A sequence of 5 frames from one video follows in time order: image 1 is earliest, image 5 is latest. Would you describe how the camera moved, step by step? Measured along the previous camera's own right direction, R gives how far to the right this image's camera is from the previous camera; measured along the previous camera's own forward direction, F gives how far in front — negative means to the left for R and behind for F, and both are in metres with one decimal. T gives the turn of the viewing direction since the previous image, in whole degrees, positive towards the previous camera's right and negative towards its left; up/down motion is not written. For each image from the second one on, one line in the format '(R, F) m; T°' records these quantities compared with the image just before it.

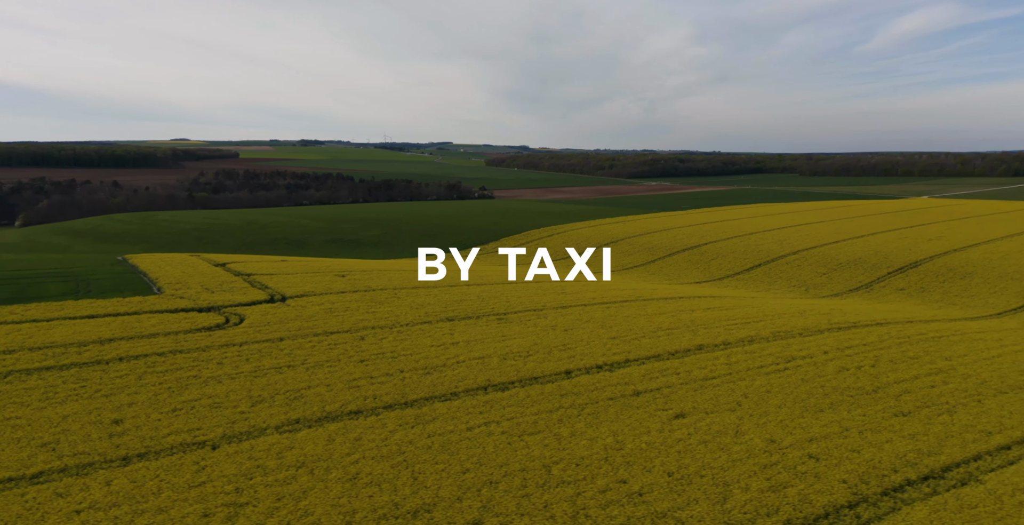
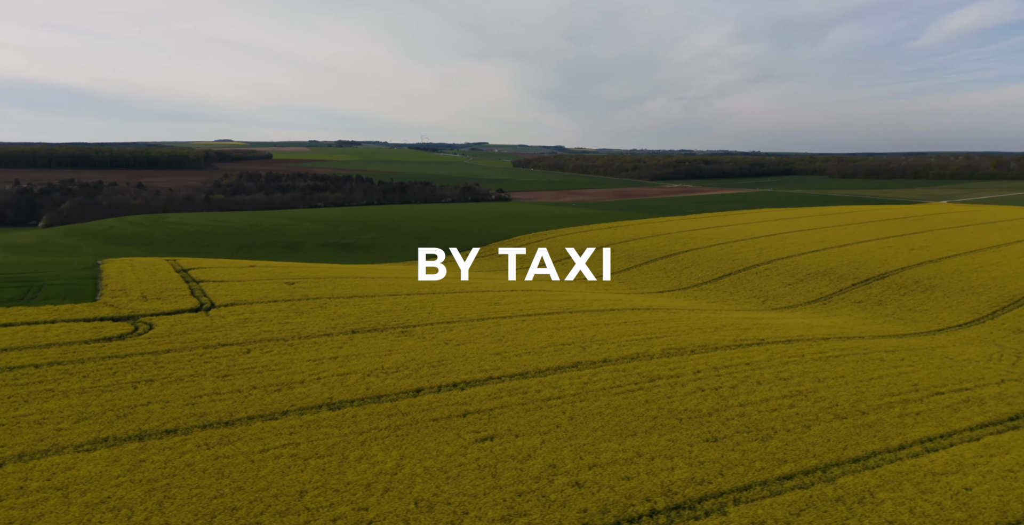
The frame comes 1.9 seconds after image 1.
(+2.4, -0.1) m; -2°
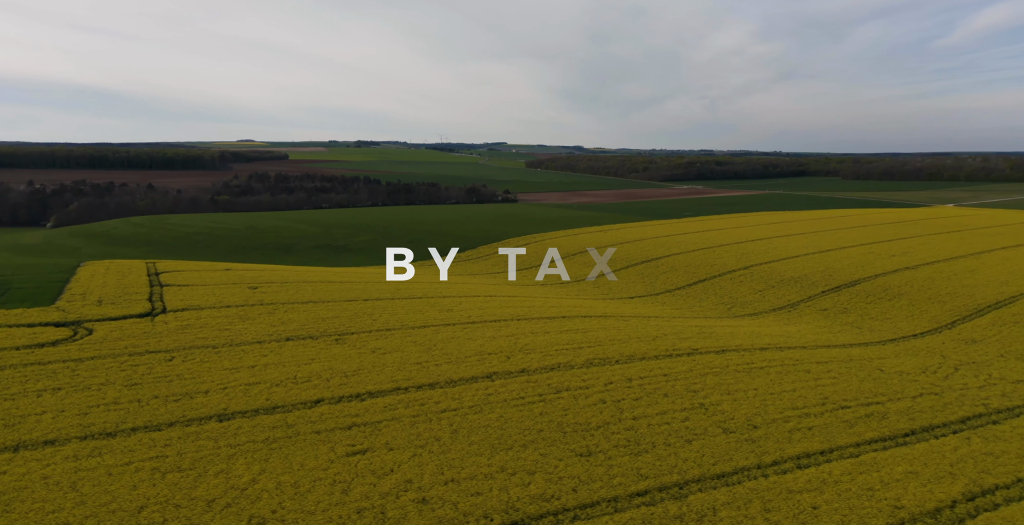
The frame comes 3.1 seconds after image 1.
(+1.6, 0.0) m; -1°
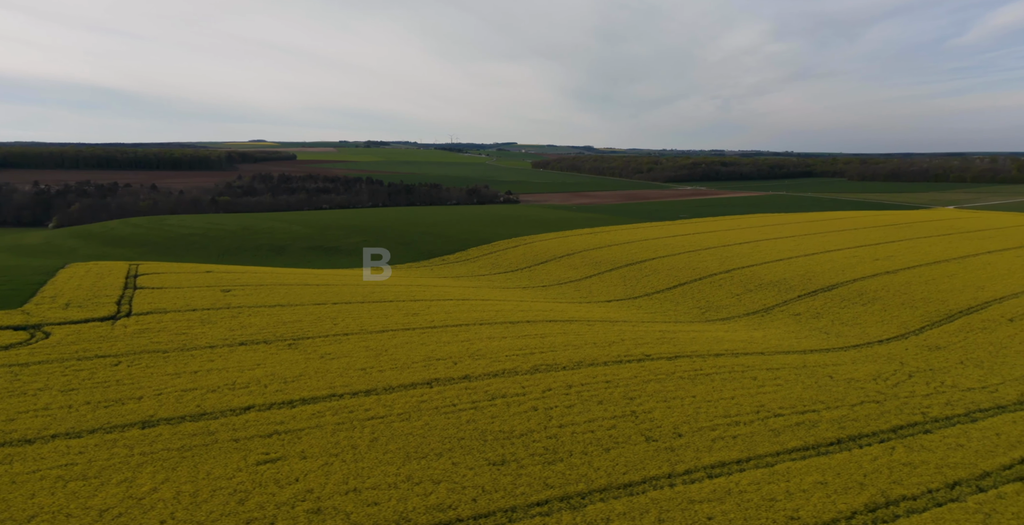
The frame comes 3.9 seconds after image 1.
(+1.1, 0.0) m; 0°
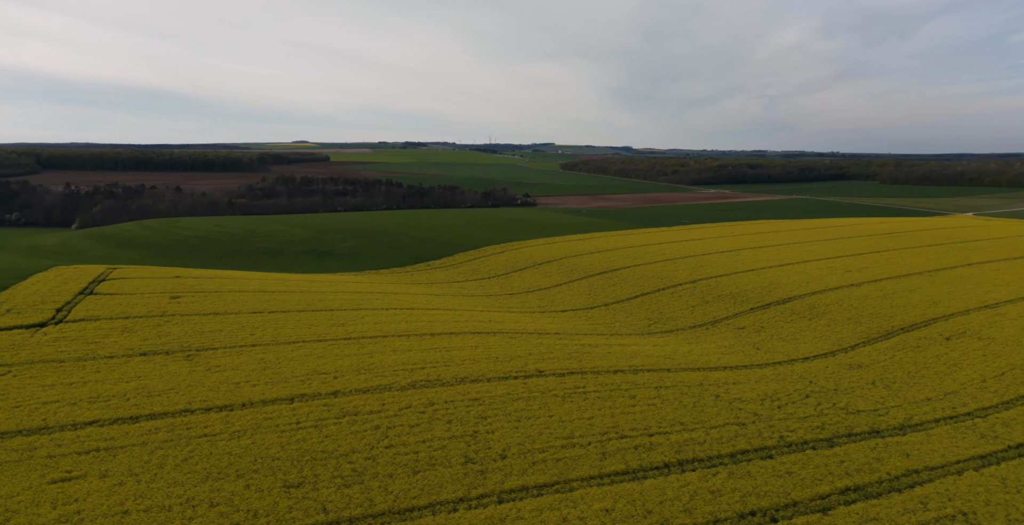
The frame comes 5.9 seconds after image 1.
(+2.7, 0.0) m; -2°
